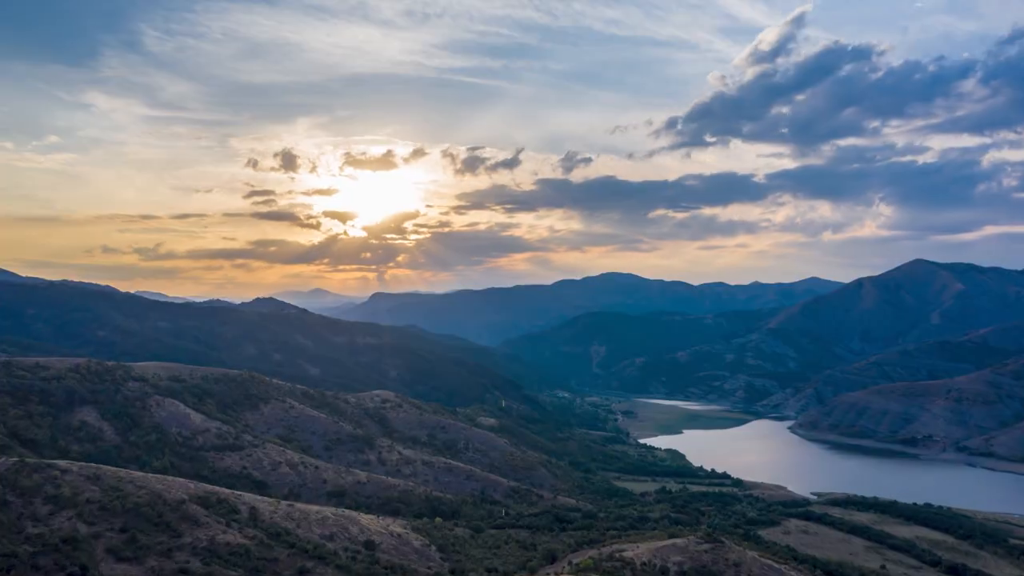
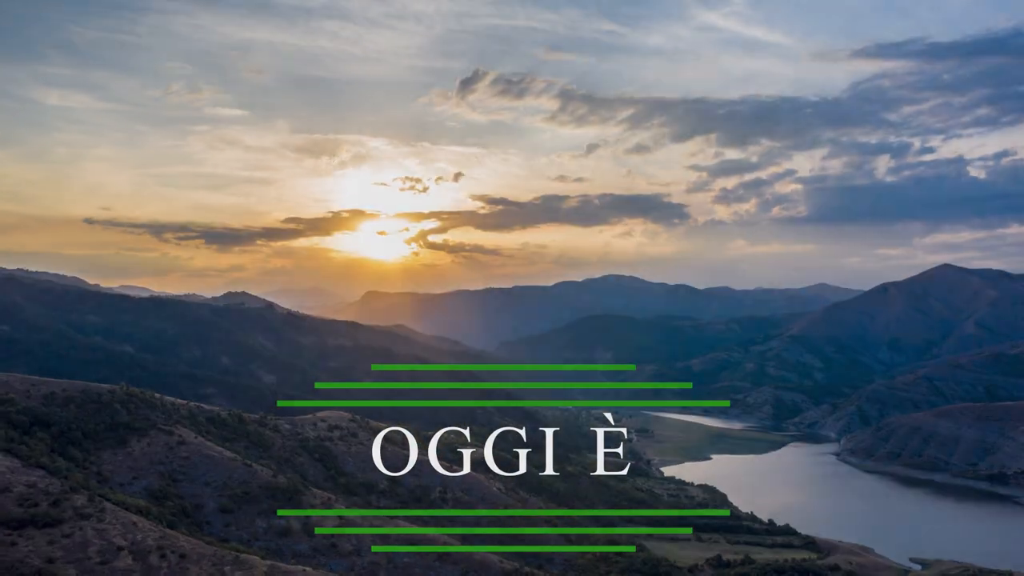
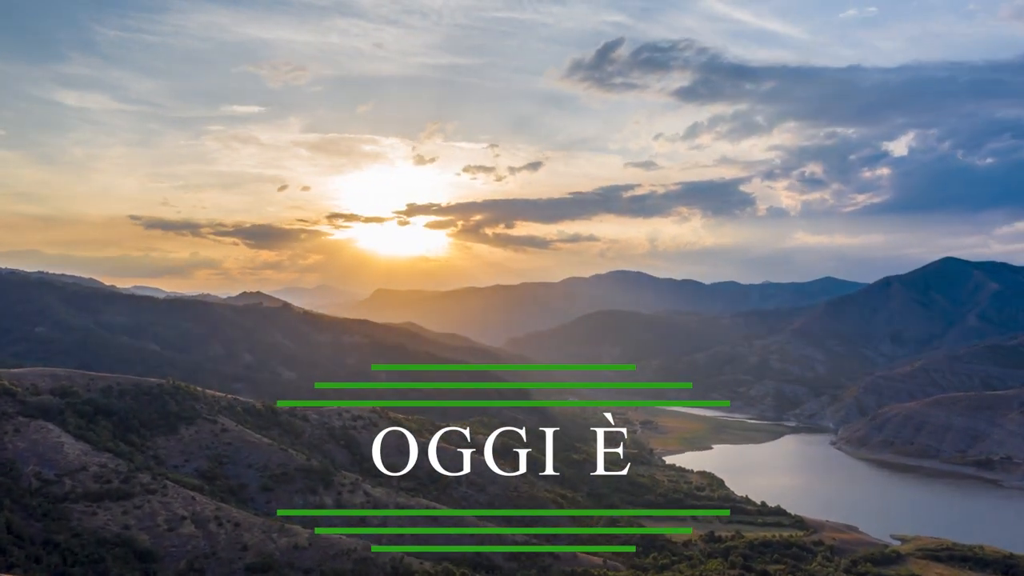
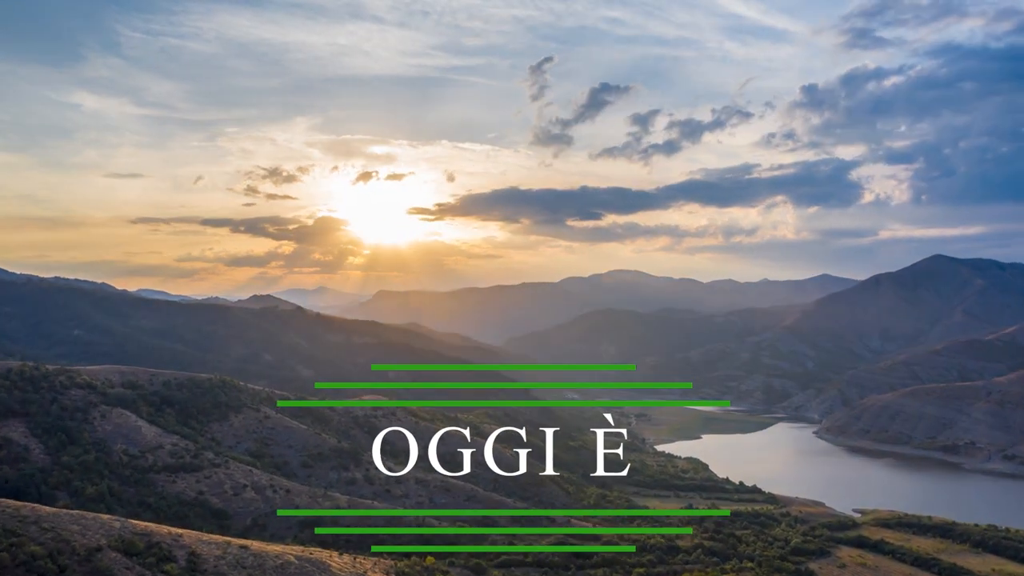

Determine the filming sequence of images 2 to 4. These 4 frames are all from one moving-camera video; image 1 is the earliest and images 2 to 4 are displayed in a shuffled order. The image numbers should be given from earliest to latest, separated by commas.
4, 3, 2
